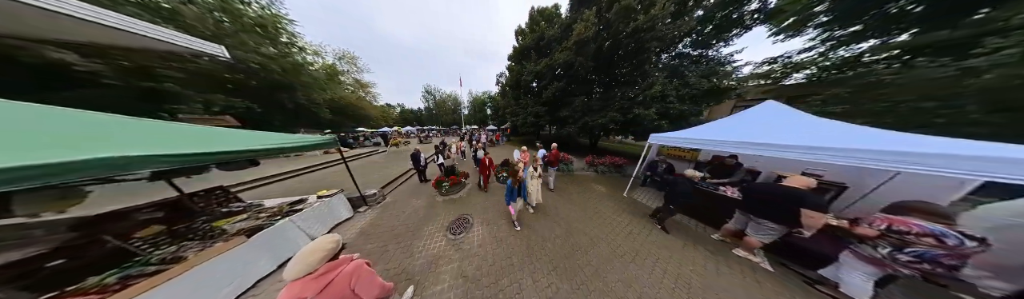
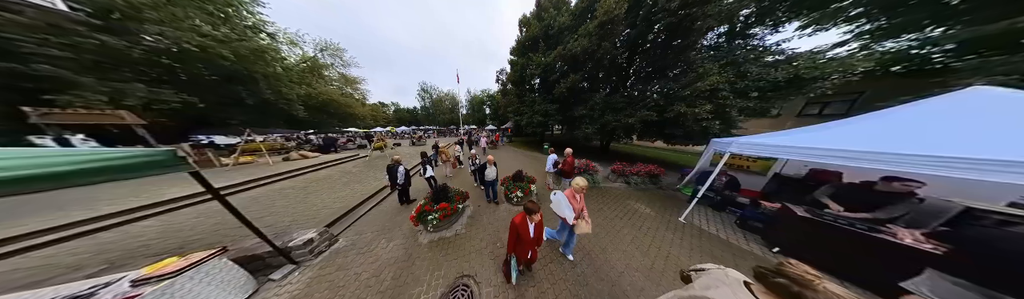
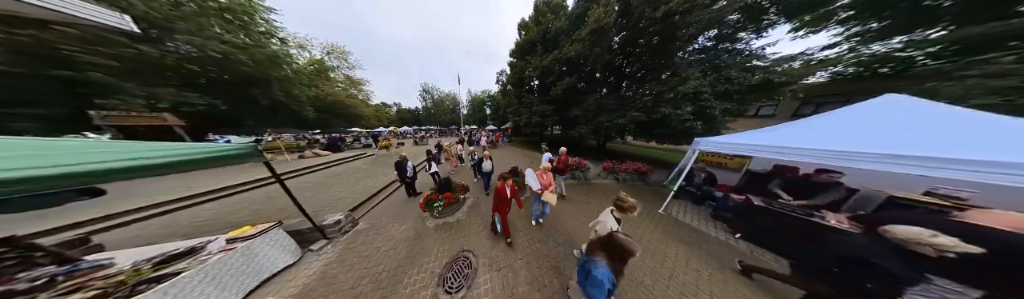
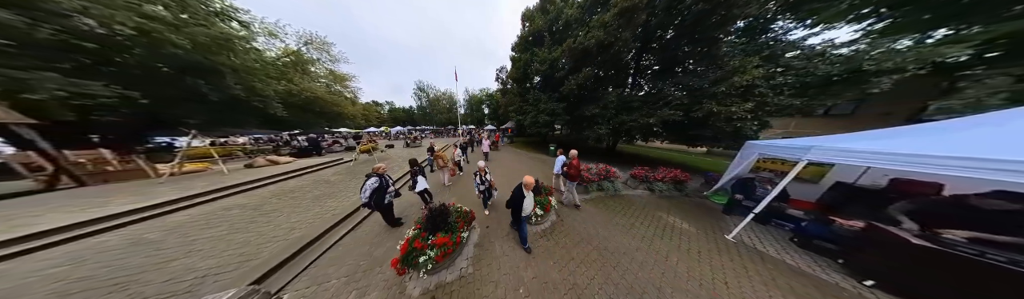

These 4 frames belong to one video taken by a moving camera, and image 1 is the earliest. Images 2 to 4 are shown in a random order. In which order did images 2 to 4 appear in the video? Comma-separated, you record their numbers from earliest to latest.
3, 2, 4
